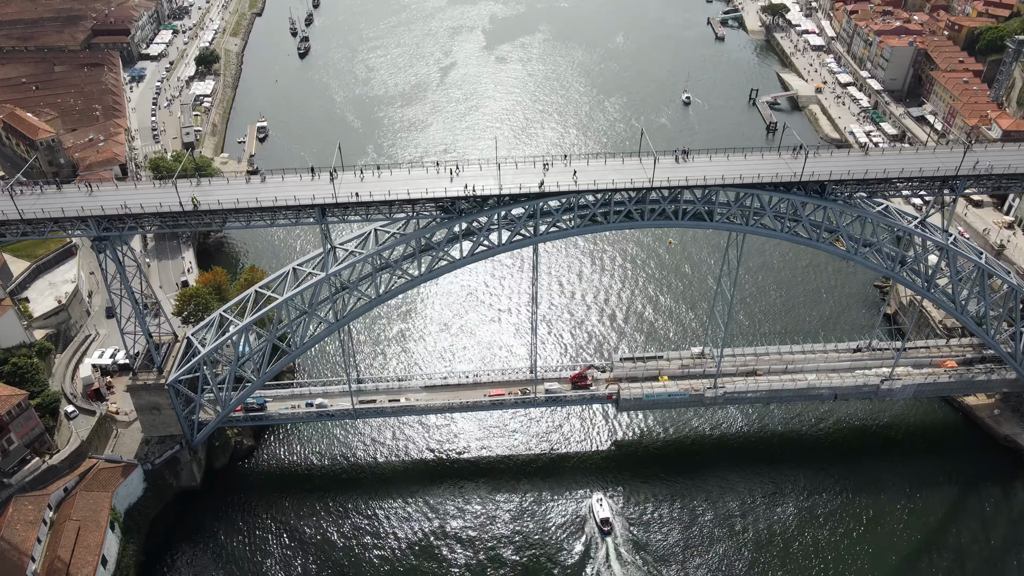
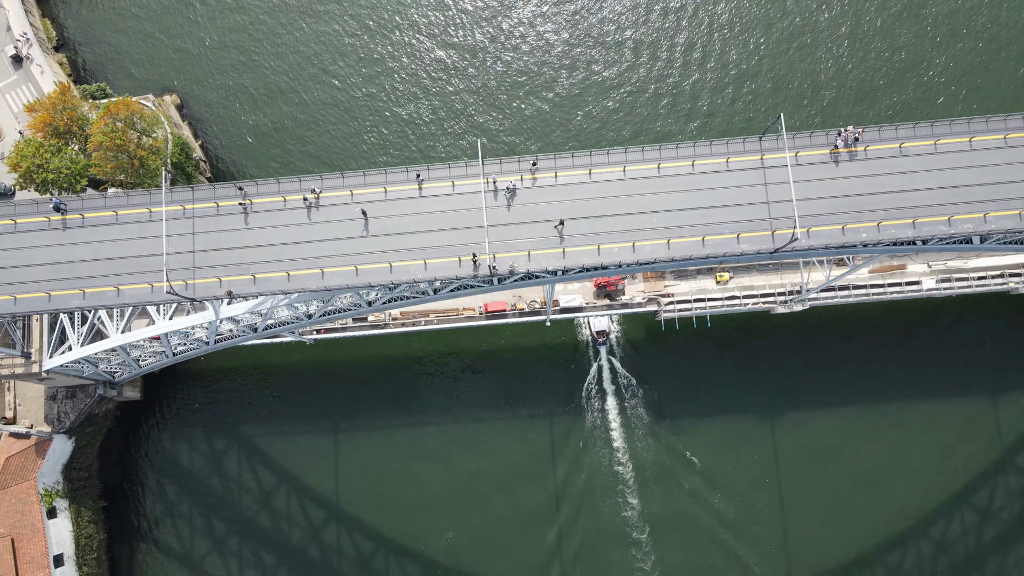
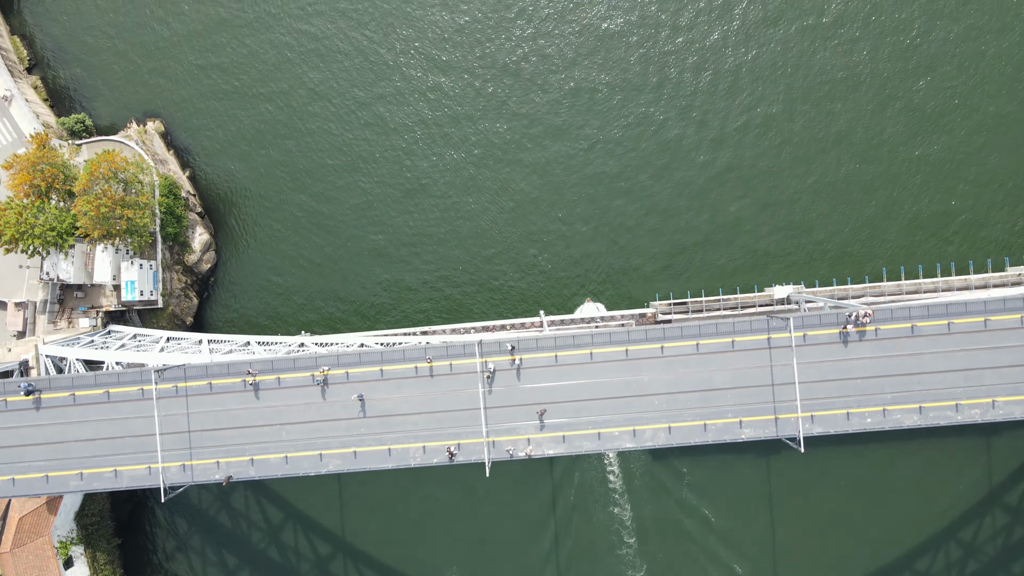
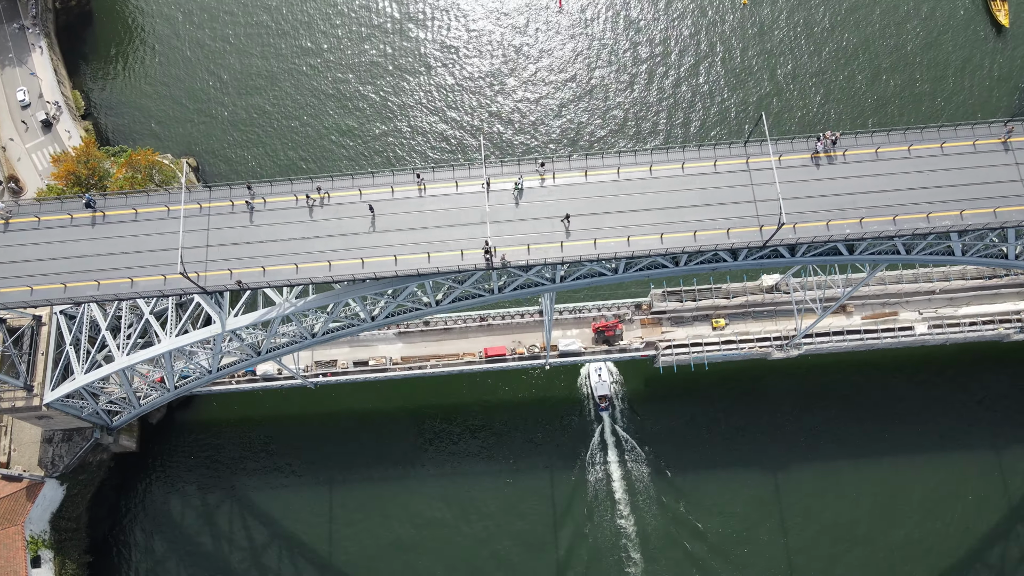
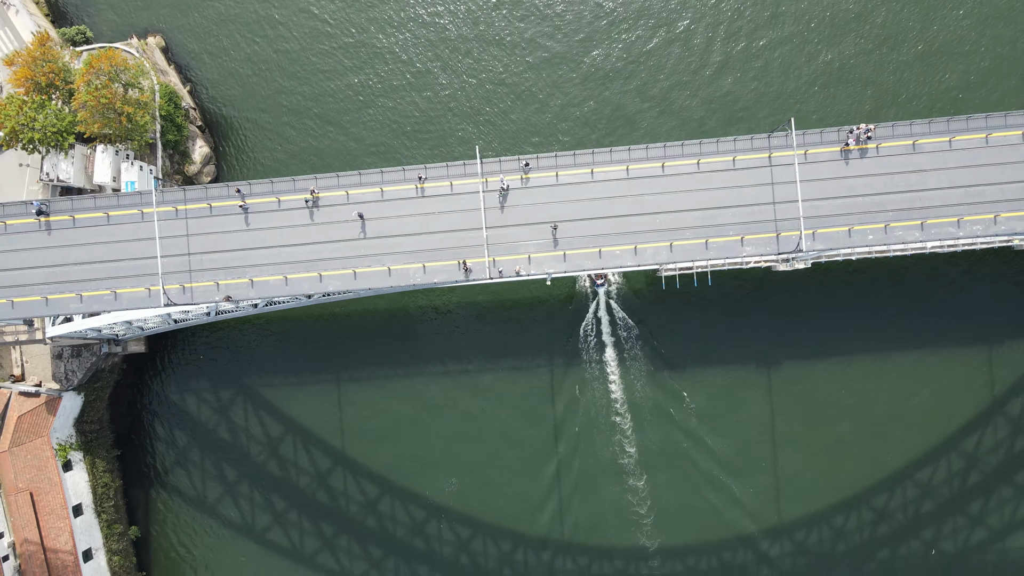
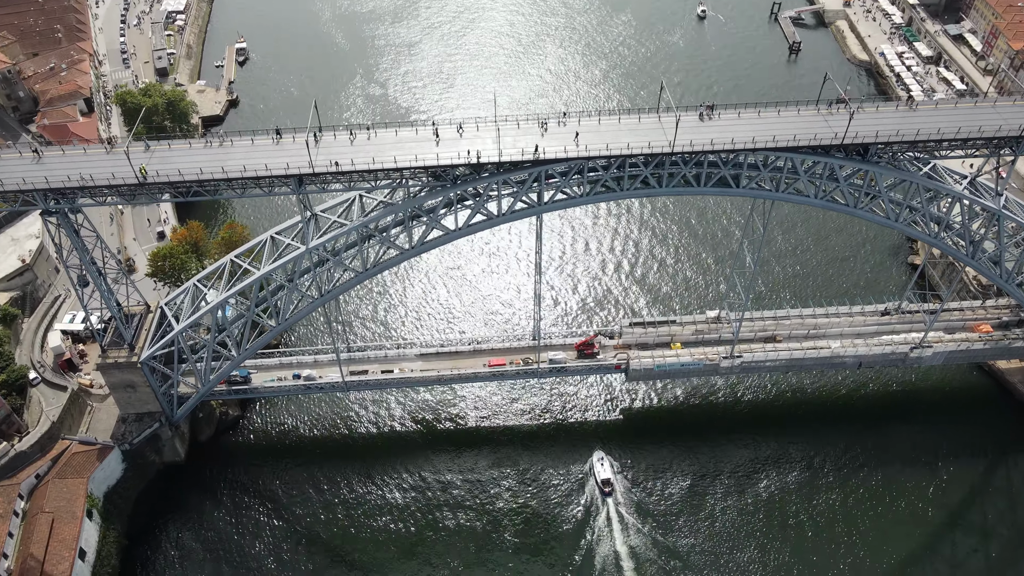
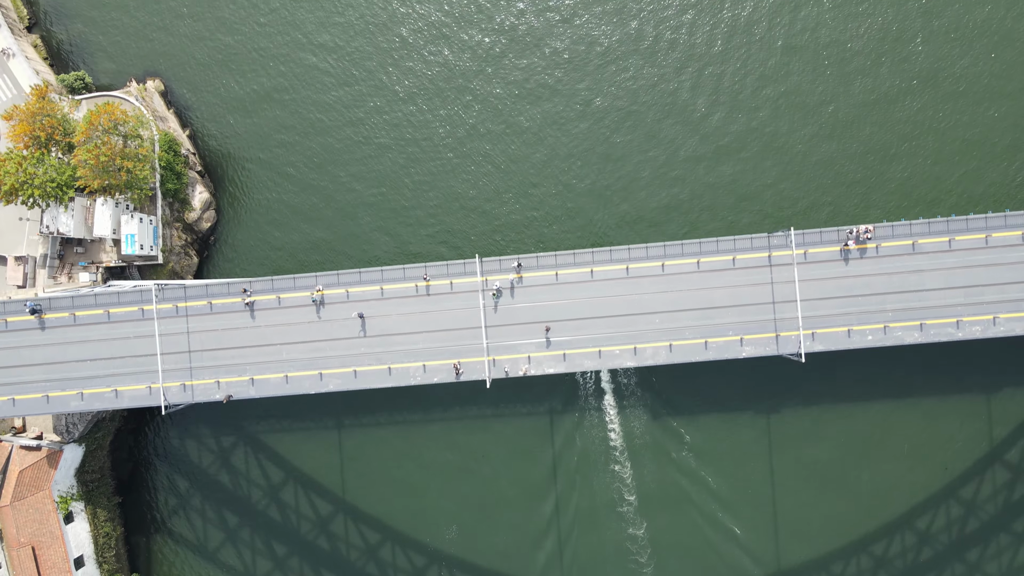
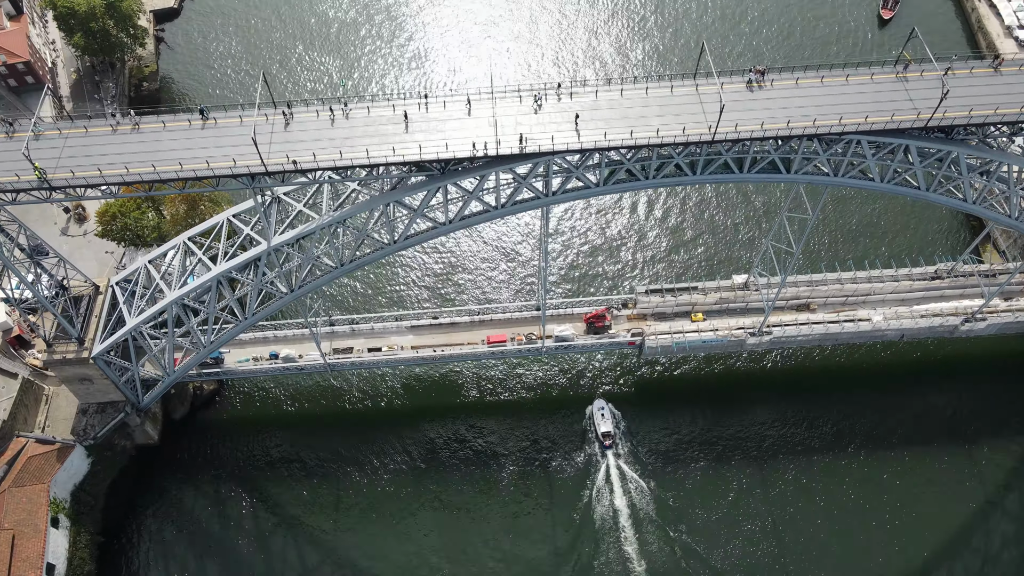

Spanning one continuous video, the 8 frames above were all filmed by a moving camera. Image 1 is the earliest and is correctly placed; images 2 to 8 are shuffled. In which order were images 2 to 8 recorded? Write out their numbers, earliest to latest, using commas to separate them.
6, 8, 4, 2, 5, 7, 3
